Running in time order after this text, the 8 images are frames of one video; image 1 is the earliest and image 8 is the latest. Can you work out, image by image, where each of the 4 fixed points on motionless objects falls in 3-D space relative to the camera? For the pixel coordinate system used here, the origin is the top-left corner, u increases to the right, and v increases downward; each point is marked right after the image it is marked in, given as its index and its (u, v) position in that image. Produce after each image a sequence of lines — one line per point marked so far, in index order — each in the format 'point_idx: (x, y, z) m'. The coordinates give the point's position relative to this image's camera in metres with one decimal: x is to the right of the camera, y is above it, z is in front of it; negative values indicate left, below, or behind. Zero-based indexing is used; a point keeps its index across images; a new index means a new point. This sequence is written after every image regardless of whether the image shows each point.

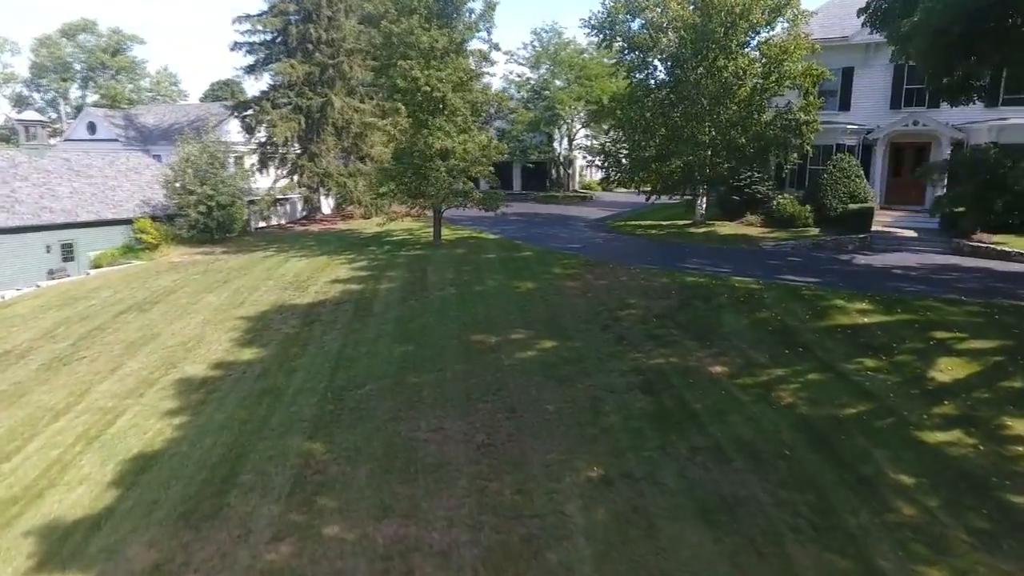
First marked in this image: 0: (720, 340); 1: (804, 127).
0: (+3.8, -0.9, +11.3) m
1: (+9.0, +4.9, +19.0) m
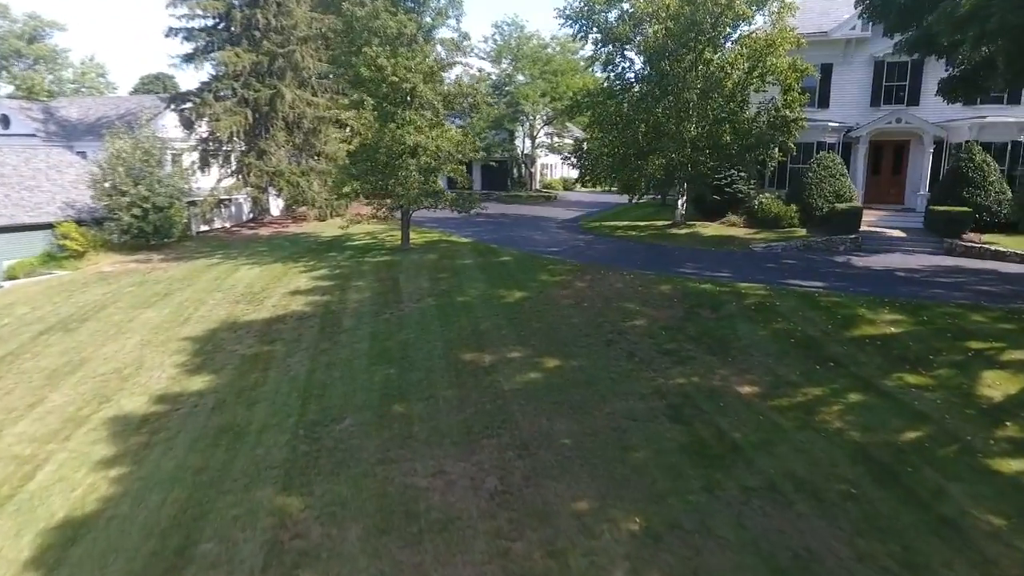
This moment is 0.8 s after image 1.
0: (+3.7, -1.1, +10.3) m
1: (+8.2, +4.8, +18.4) m
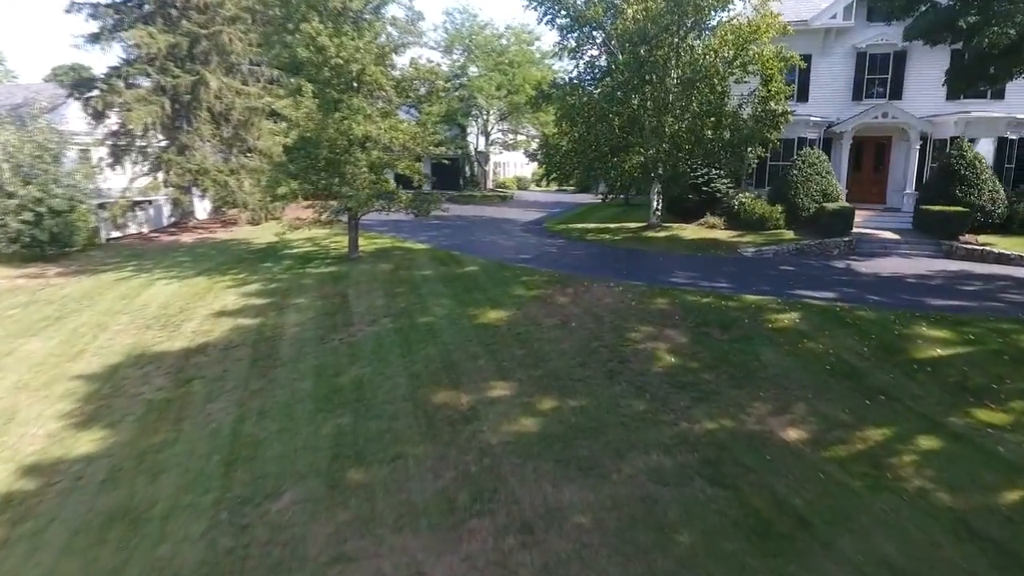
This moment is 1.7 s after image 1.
0: (+3.5, -1.3, +8.5) m
1: (+7.2, +4.6, +17.0) m
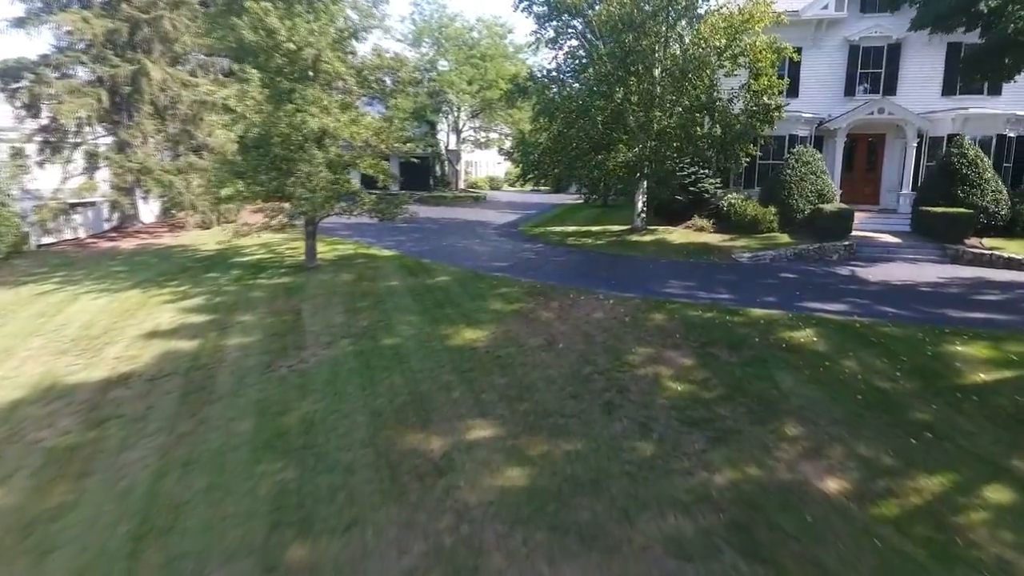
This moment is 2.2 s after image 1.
0: (+3.3, -1.6, +7.3) m
1: (+6.5, +4.4, +15.9) m
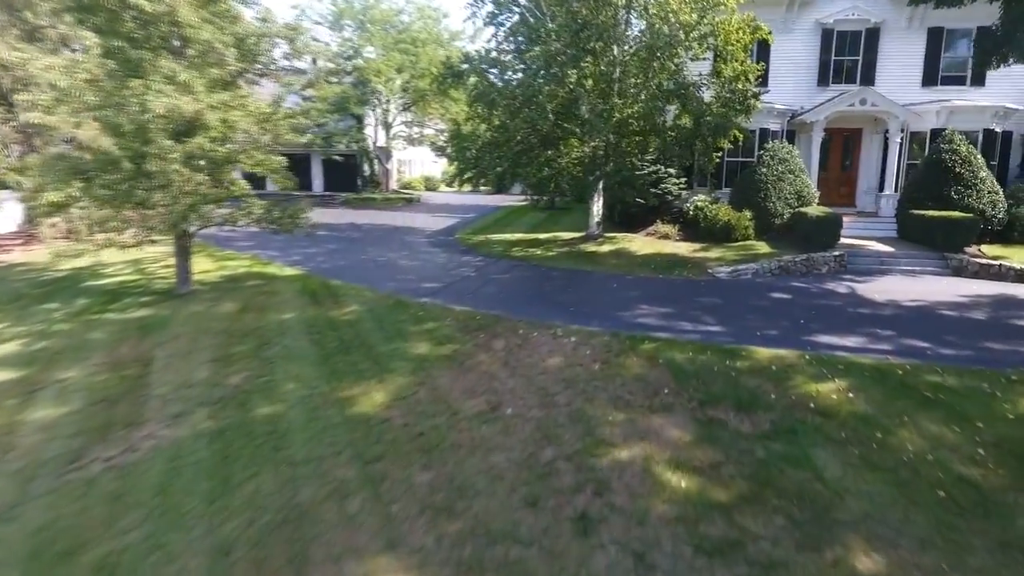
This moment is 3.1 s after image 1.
0: (+2.8, -2.0, +4.8) m
1: (+5.1, +4.1, +13.7) m
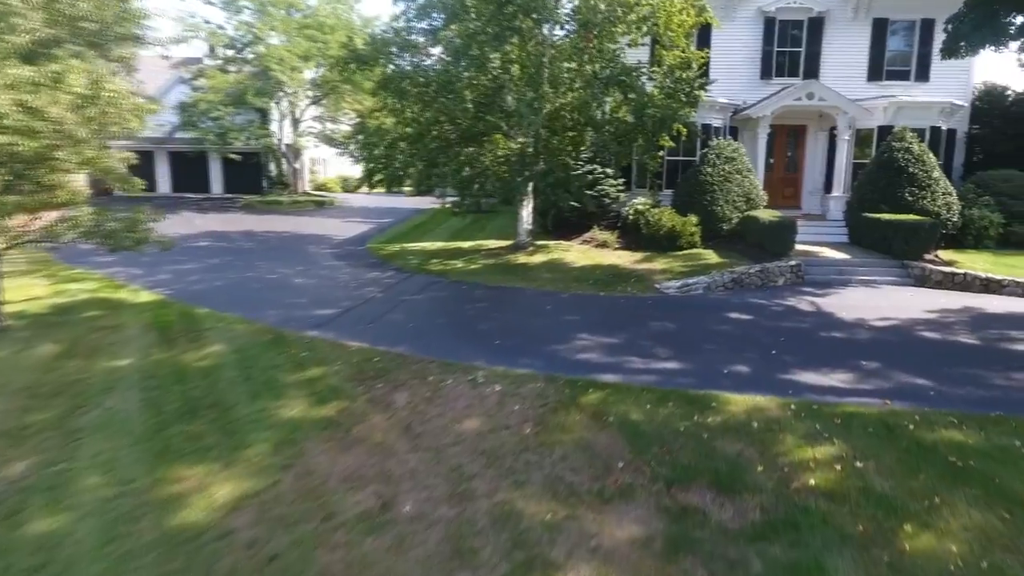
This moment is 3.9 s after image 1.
0: (+2.2, -2.3, +3.2) m
1: (+3.4, +3.8, +12.2) m
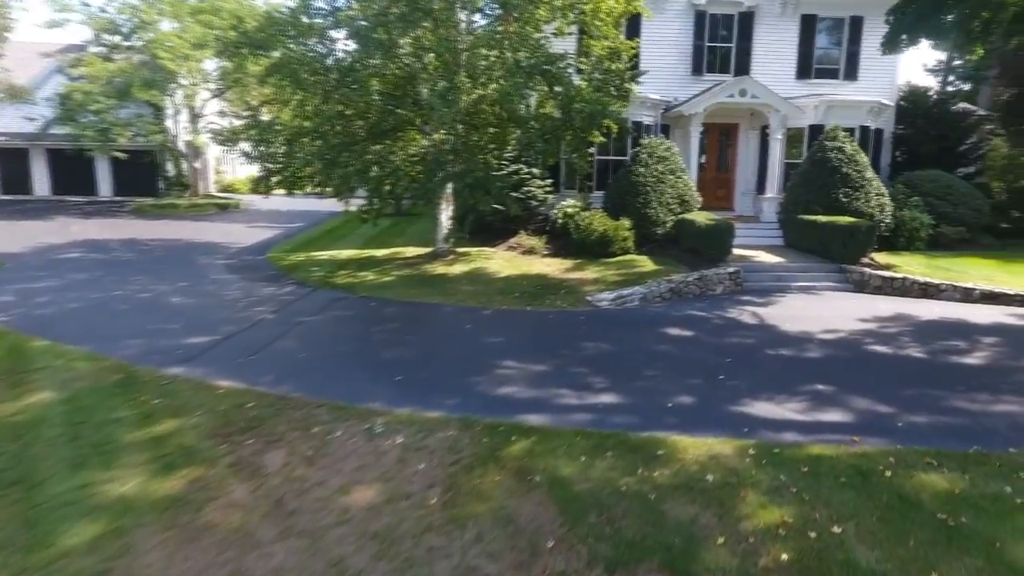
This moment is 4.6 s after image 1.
0: (+1.8, -2.5, +2.2) m
1: (+1.9, +3.6, +11.3) m
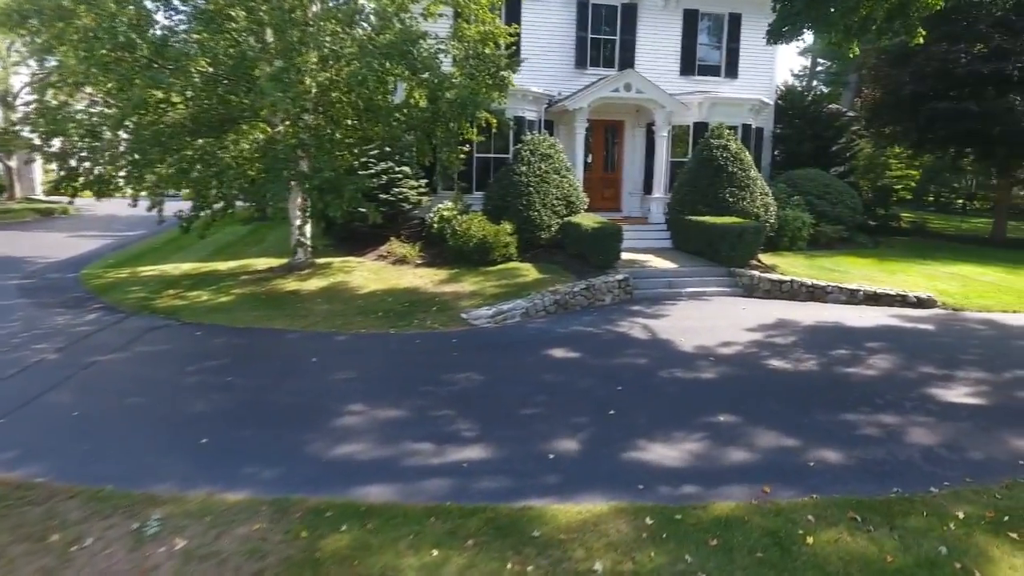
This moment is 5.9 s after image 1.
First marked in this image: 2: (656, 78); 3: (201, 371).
0: (+1.2, -2.7, +1.2) m
1: (-0.3, +3.4, +10.1) m
2: (+3.3, +4.8, +14.8) m
3: (-3.2, -0.8, +6.5) m
